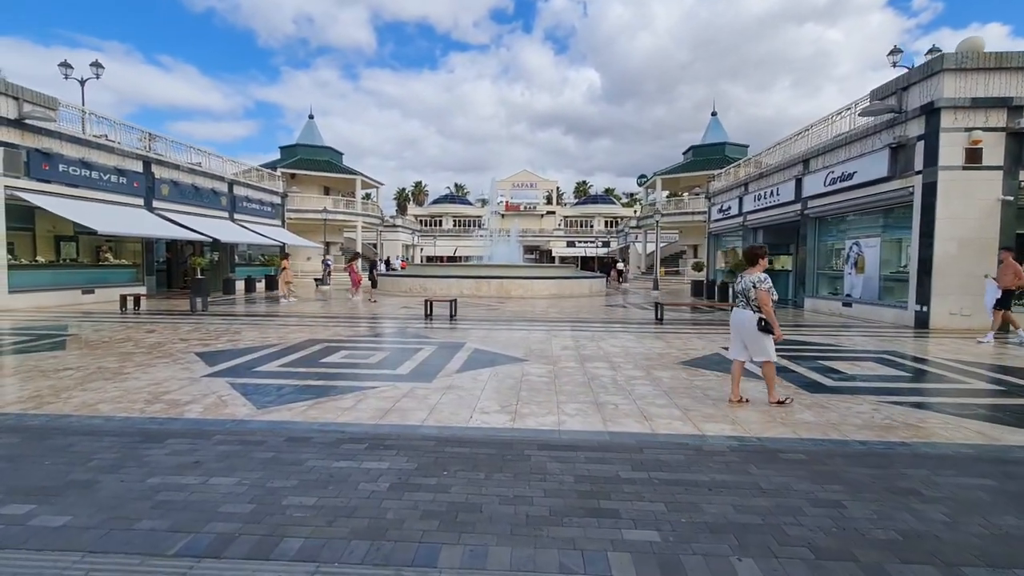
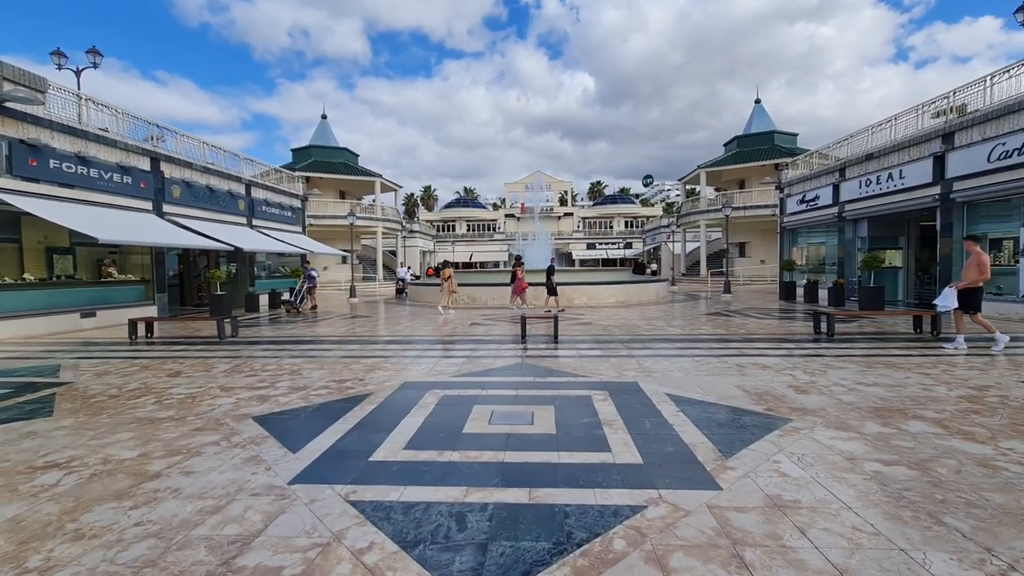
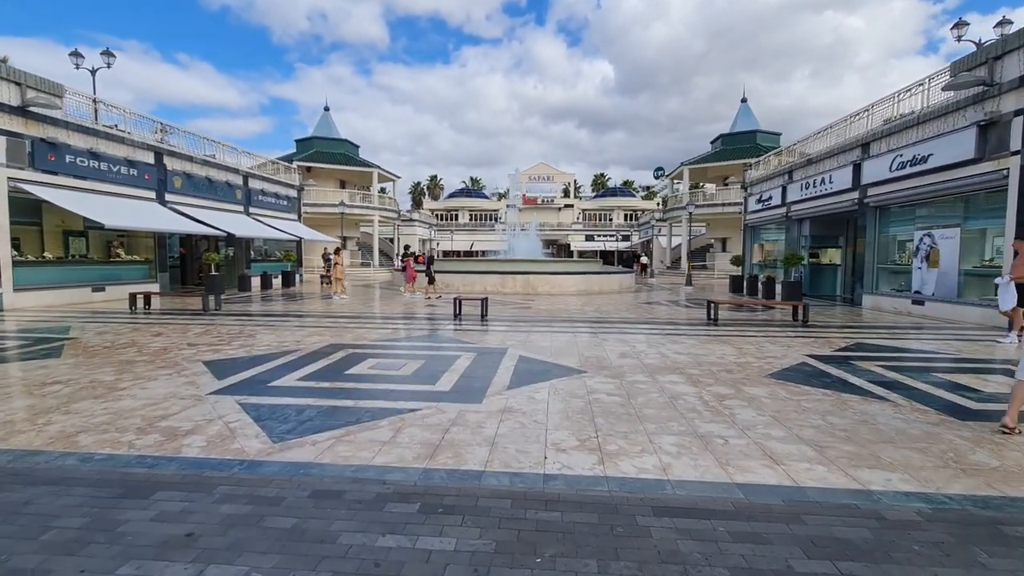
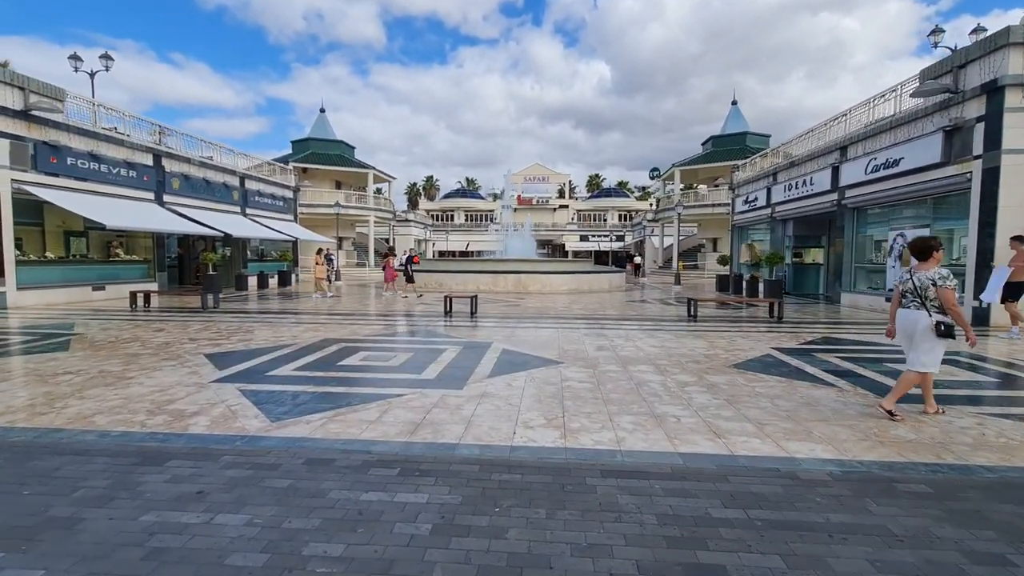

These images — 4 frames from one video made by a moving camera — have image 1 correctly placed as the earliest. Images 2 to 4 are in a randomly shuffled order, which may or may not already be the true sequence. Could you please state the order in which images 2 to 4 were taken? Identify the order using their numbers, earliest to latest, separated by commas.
4, 3, 2
